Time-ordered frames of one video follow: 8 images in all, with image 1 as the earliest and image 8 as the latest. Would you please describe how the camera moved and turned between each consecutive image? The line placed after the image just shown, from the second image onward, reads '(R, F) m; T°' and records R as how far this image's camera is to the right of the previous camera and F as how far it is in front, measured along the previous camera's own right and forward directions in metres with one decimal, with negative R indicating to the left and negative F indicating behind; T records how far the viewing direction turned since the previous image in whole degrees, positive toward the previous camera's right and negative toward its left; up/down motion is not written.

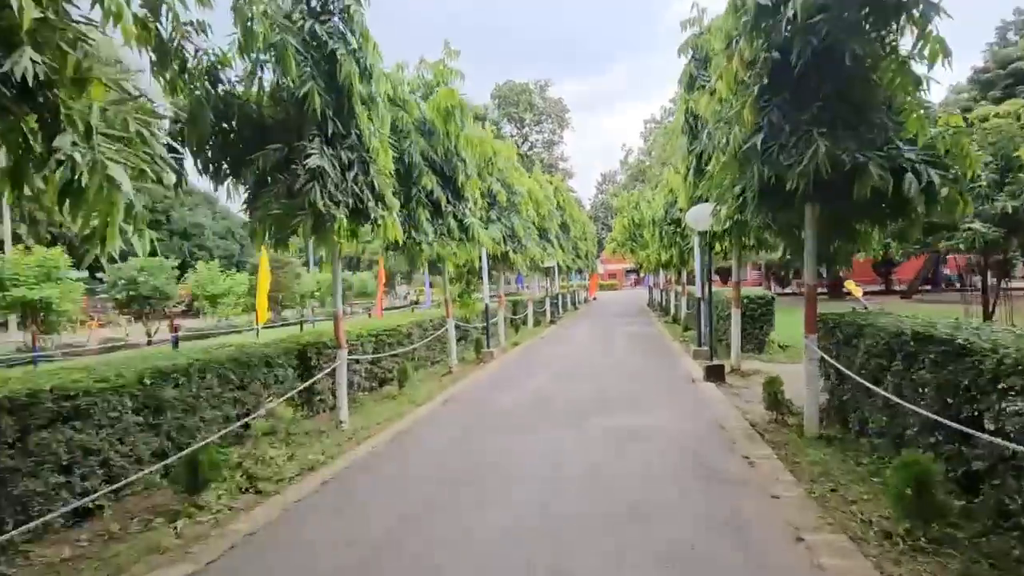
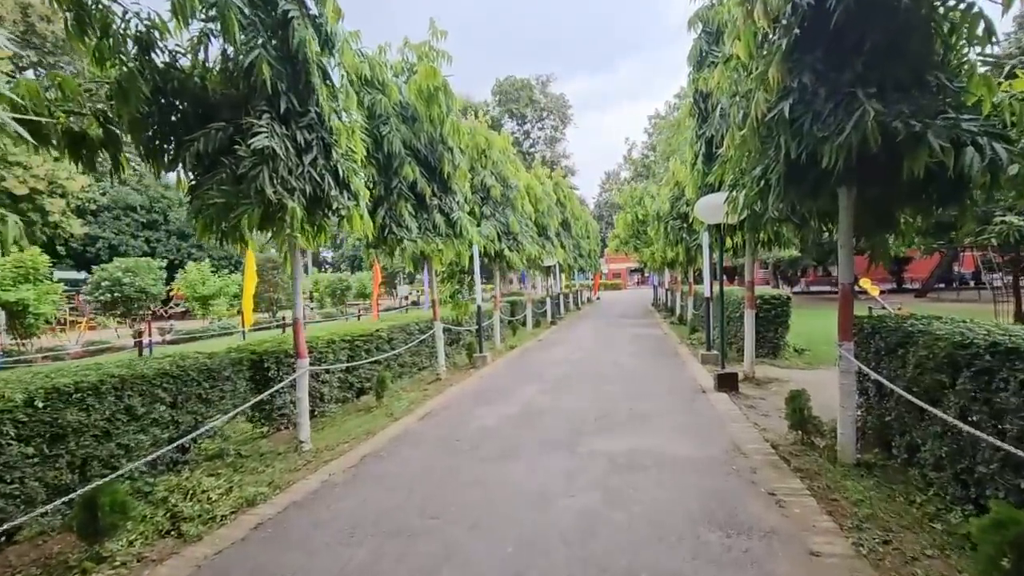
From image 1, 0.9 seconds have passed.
(+0.2, +0.9) m; -1°
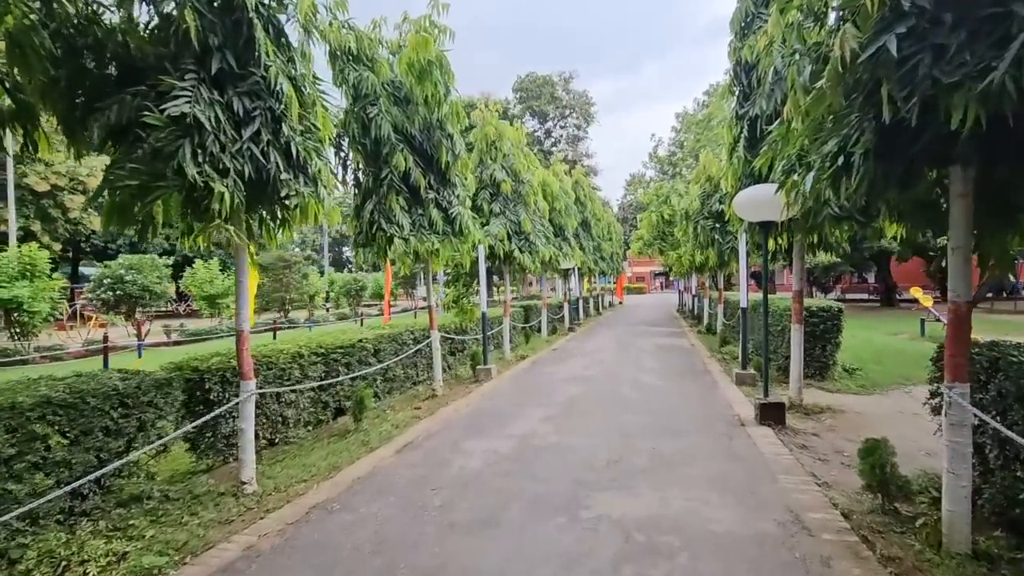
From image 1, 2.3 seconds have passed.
(+0.3, +1.2) m; -2°
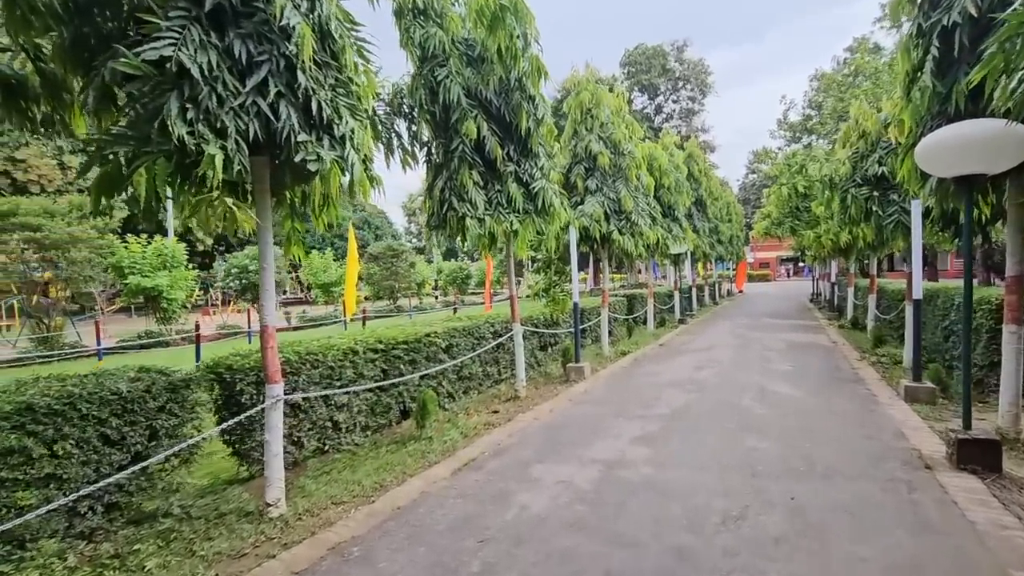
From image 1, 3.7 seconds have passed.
(+0.2, +1.3) m; -12°
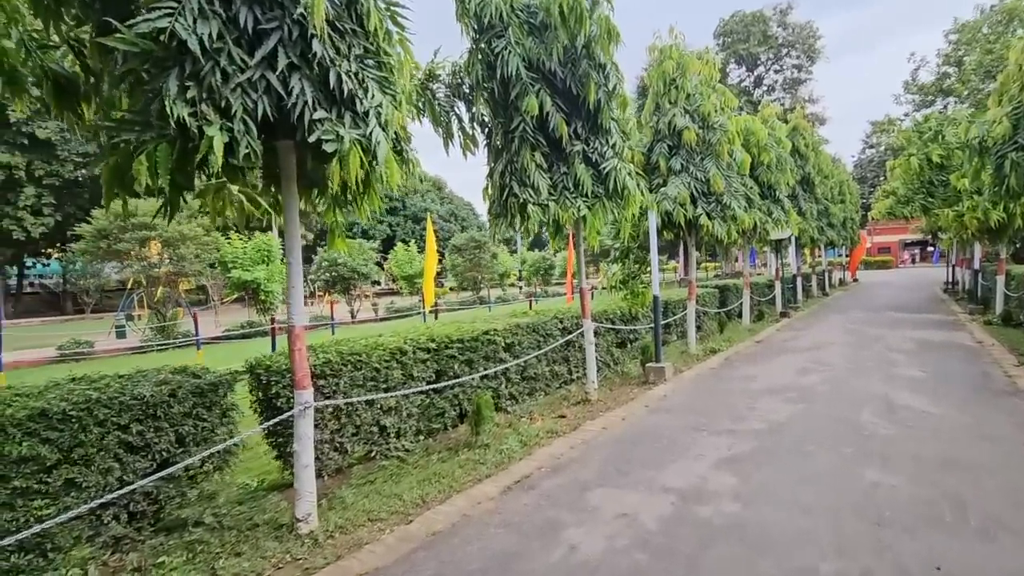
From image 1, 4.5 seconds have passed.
(+0.3, +0.7) m; -10°
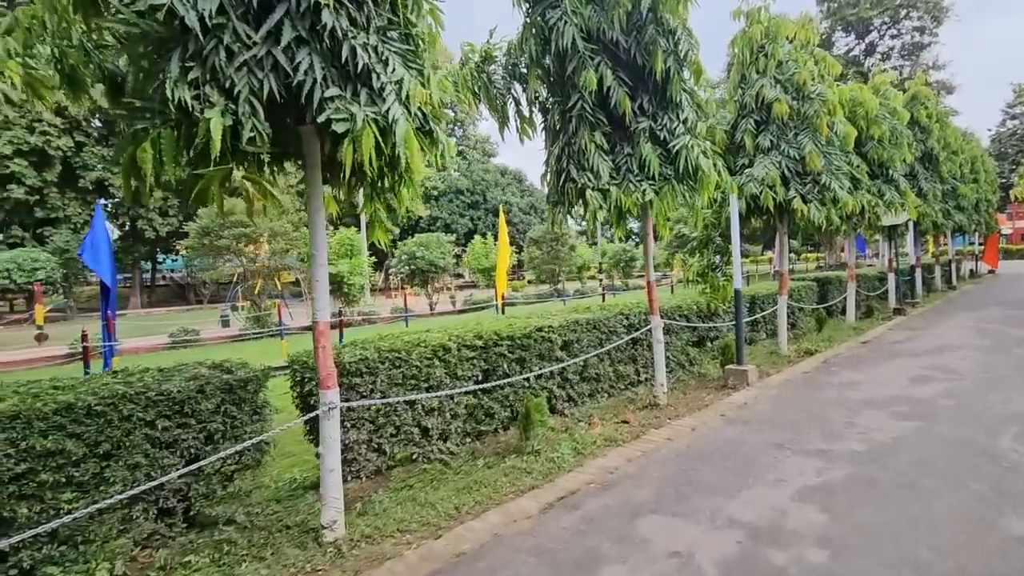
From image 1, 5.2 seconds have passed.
(+0.3, +0.5) m; -9°
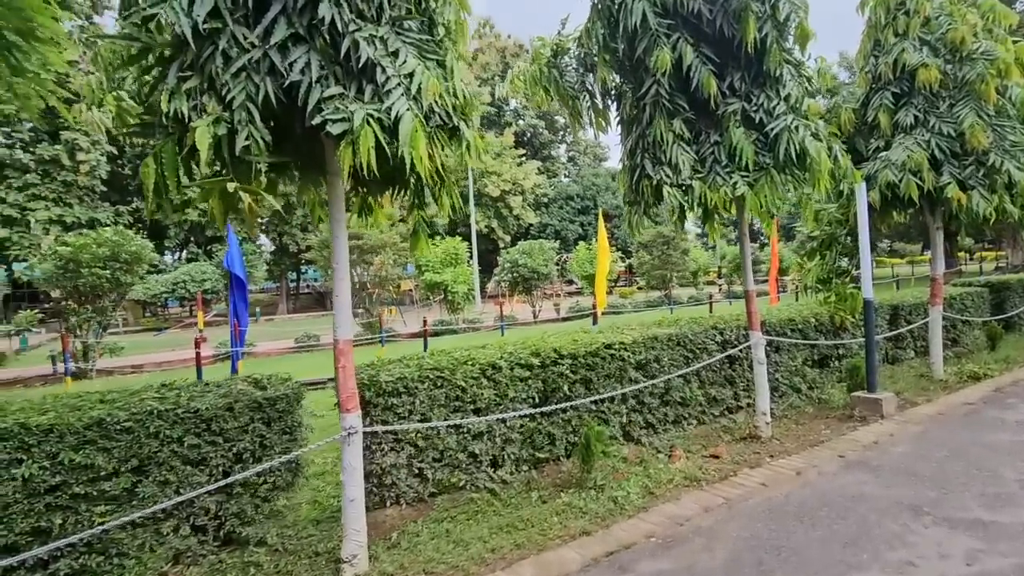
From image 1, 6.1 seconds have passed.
(+0.5, +0.6) m; -13°
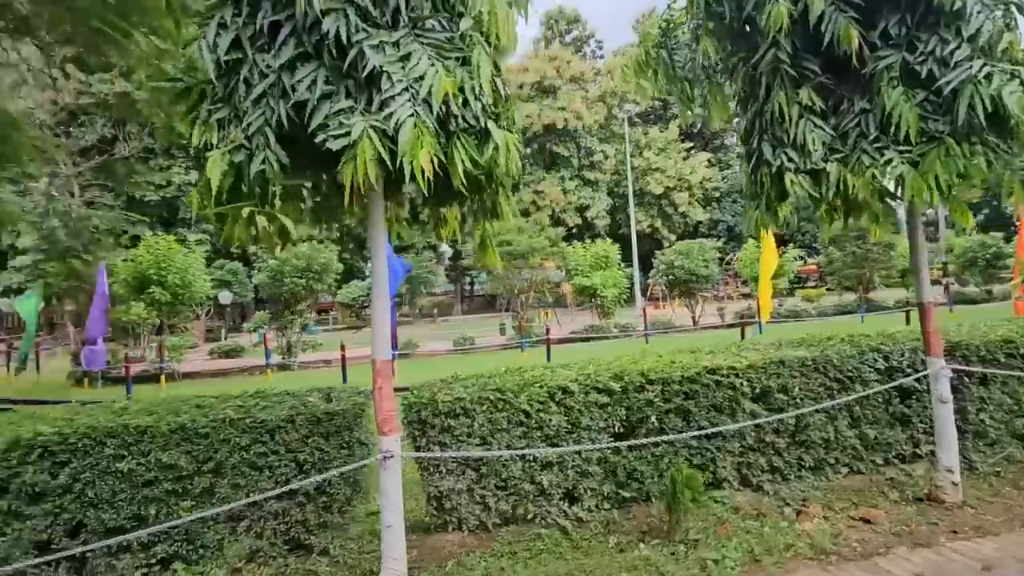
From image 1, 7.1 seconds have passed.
(+0.8, +0.6) m; -19°
